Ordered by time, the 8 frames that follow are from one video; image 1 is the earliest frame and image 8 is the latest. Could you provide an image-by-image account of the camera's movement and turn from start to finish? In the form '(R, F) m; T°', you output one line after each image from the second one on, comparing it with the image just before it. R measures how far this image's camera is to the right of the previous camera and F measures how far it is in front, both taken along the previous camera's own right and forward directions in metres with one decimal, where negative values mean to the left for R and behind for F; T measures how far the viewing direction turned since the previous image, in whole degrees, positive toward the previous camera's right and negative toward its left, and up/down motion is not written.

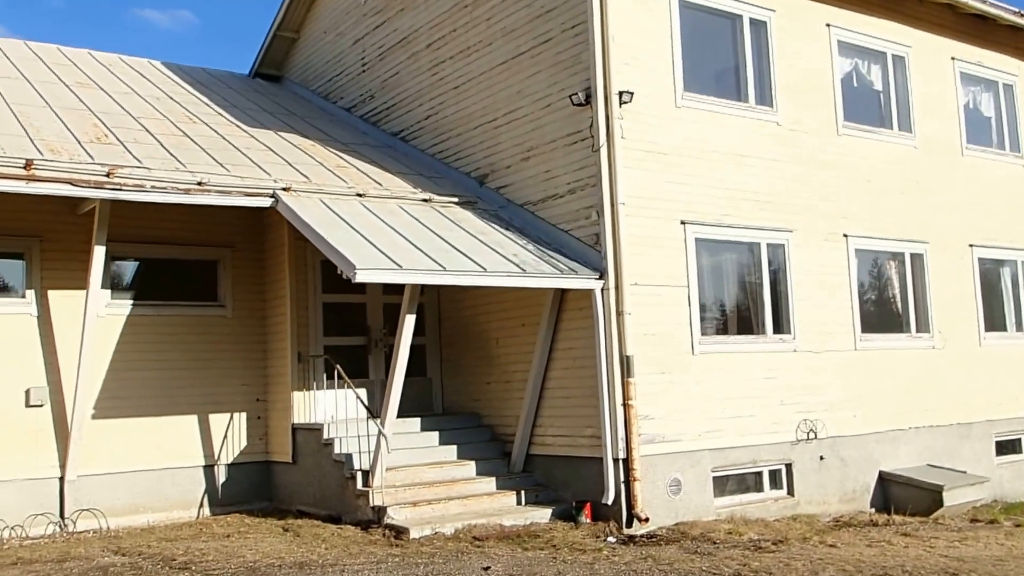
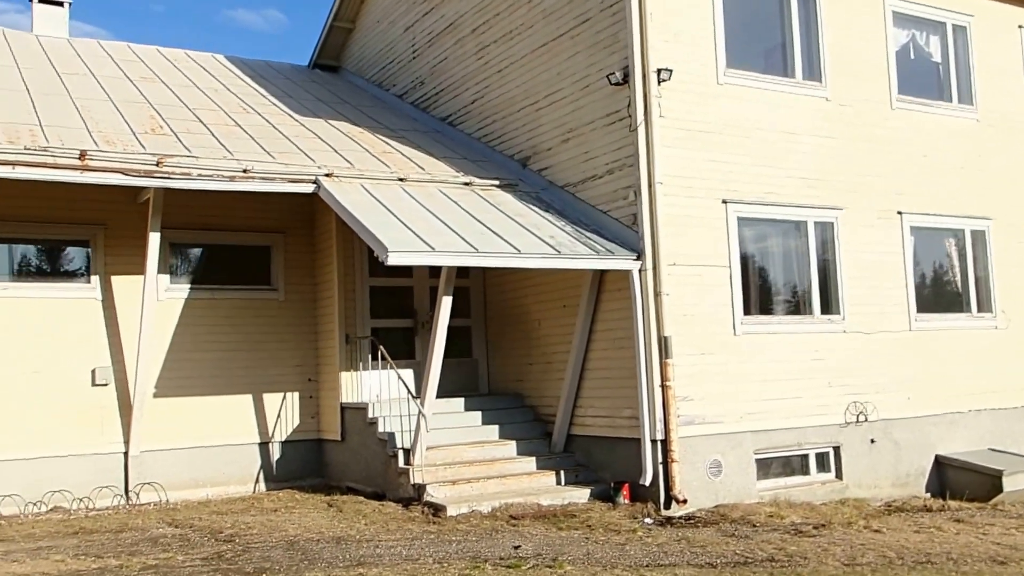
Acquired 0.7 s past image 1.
(+0.4, -0.1) m; -5°
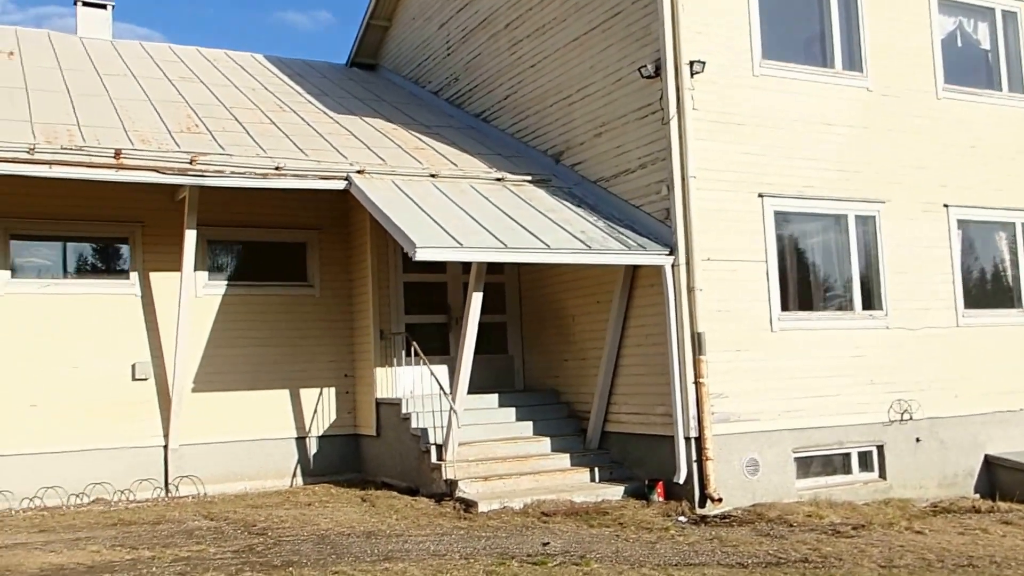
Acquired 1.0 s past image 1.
(+0.2, +0.1) m; -3°
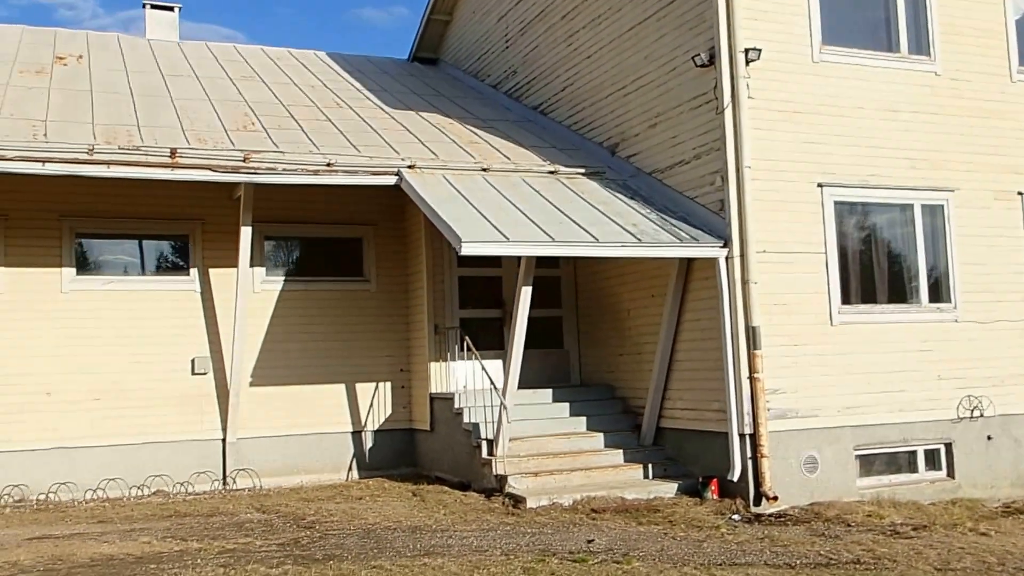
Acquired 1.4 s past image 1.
(+0.3, +0.1) m; -5°
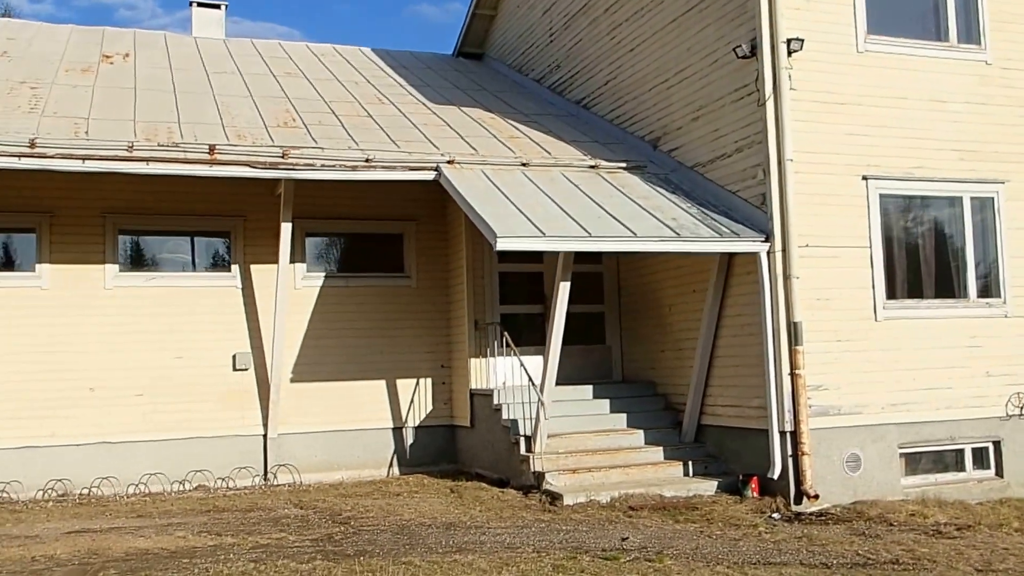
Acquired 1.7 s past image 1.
(+0.2, +0.1) m; -3°
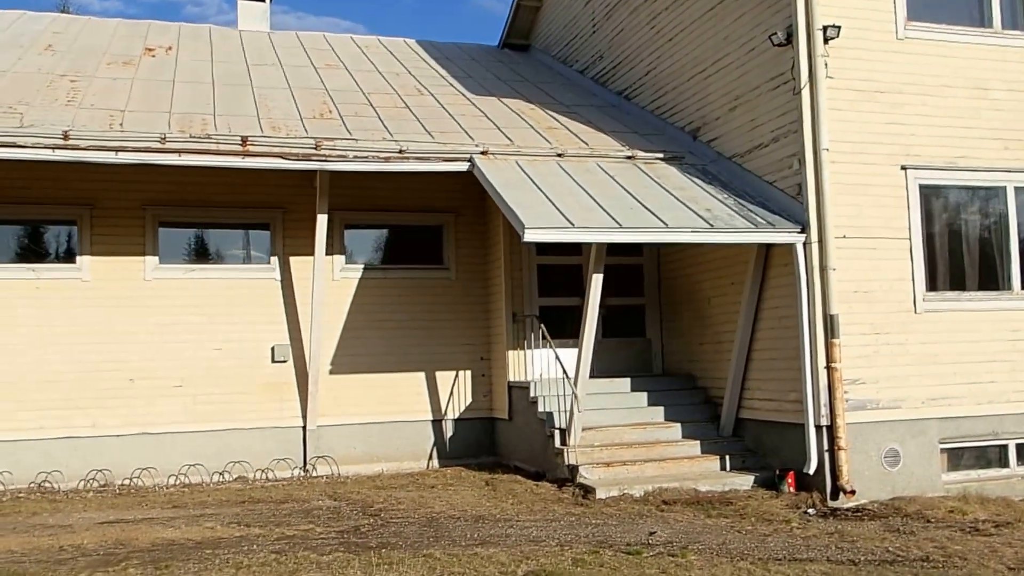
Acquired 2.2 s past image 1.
(+0.3, 0.0) m; -4°
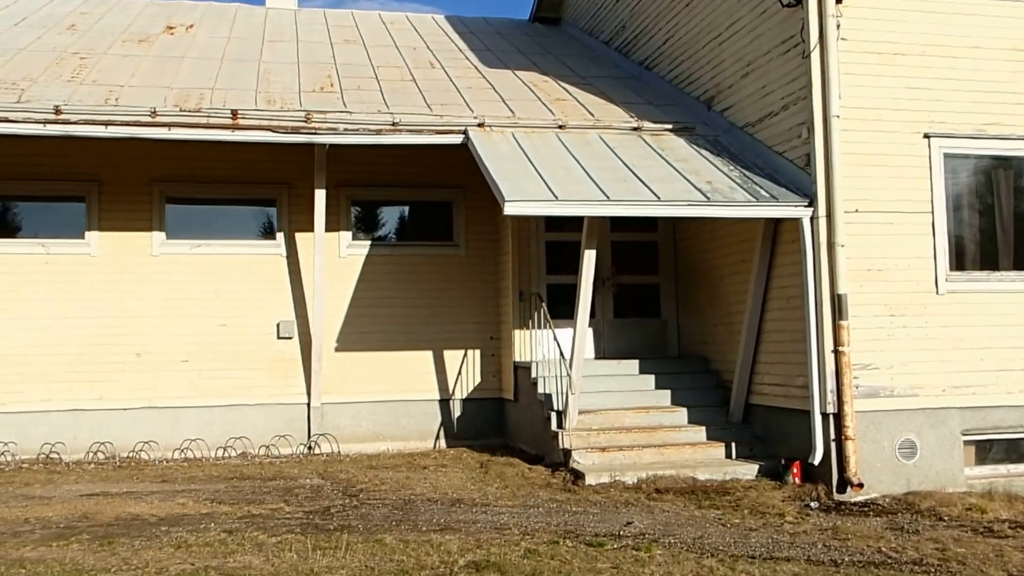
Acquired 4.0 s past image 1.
(+0.8, +0.4) m; -5°
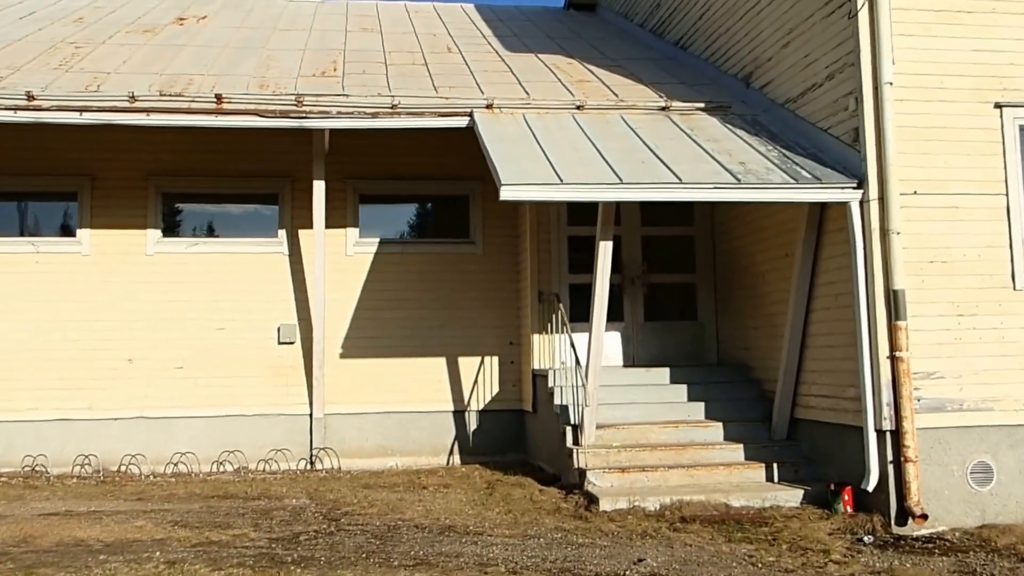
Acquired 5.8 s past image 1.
(+0.5, +1.0) m; -4°
